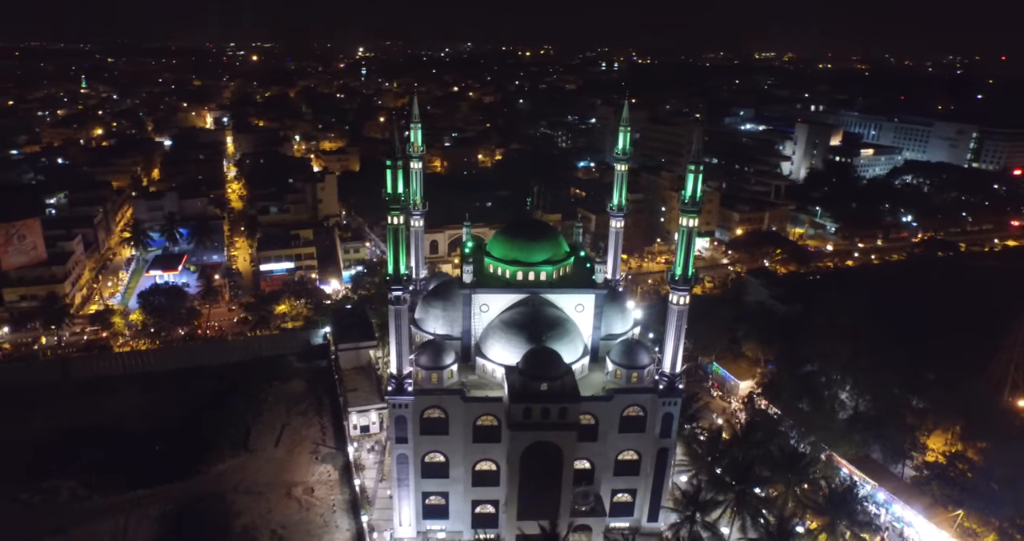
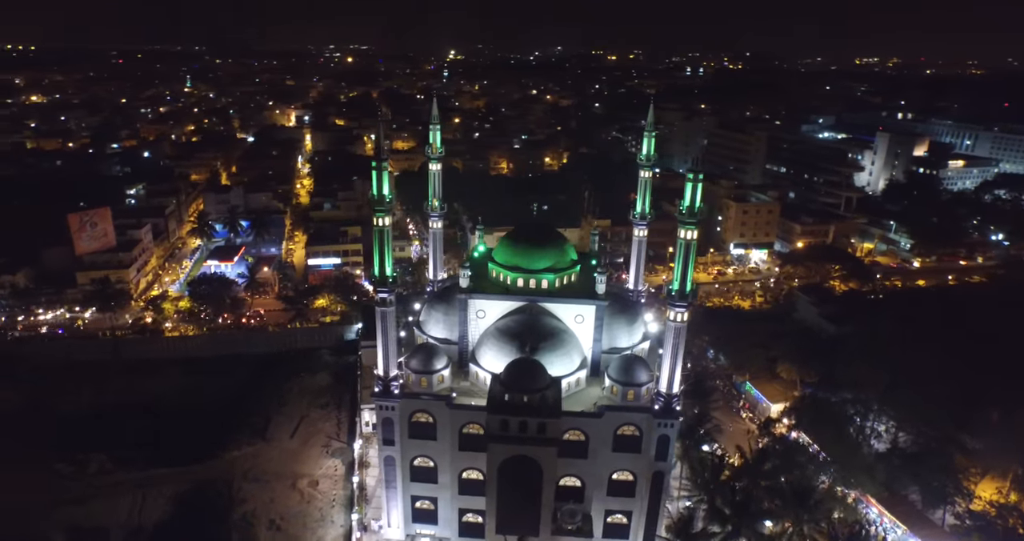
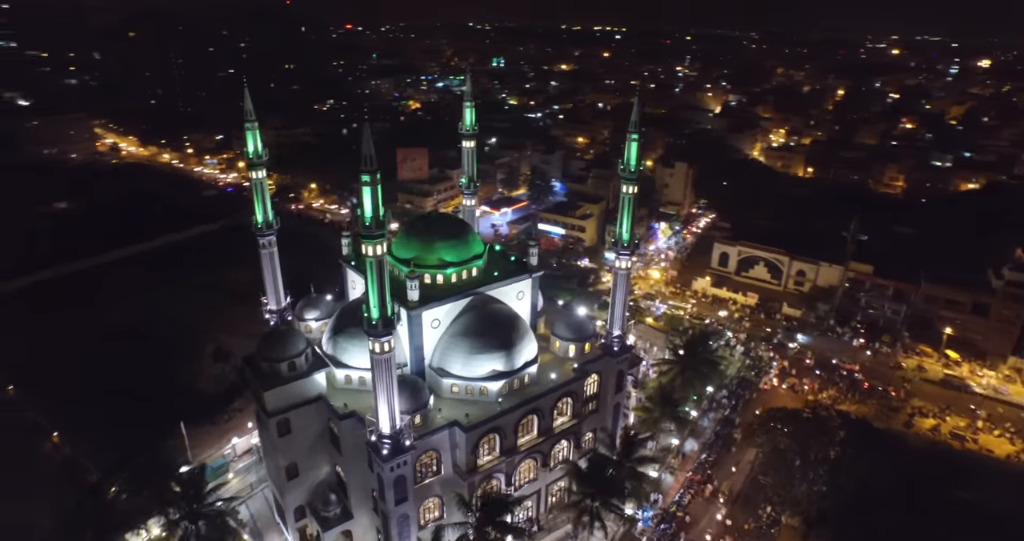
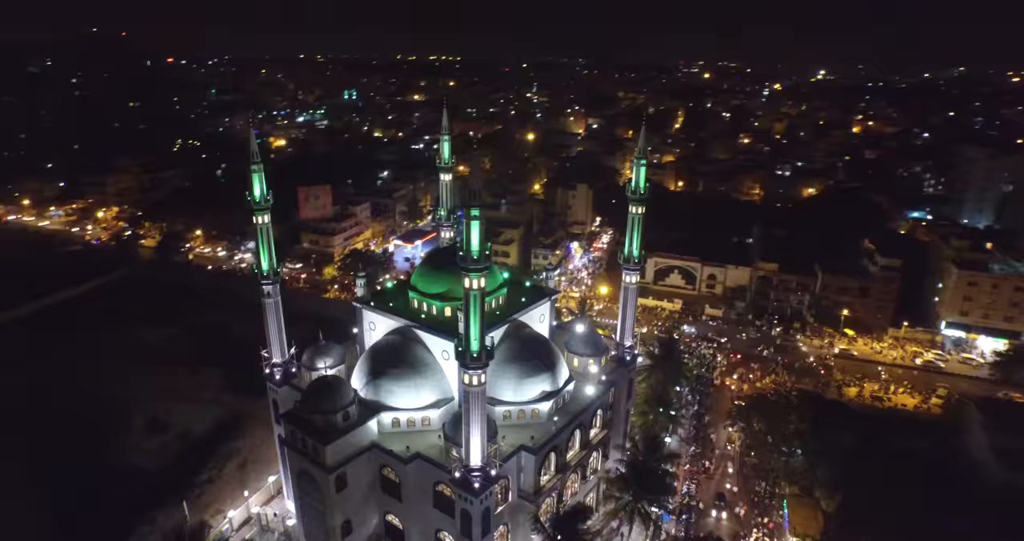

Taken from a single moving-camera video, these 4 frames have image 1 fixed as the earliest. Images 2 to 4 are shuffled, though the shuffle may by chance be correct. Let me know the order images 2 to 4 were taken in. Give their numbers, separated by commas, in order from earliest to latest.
2, 4, 3
